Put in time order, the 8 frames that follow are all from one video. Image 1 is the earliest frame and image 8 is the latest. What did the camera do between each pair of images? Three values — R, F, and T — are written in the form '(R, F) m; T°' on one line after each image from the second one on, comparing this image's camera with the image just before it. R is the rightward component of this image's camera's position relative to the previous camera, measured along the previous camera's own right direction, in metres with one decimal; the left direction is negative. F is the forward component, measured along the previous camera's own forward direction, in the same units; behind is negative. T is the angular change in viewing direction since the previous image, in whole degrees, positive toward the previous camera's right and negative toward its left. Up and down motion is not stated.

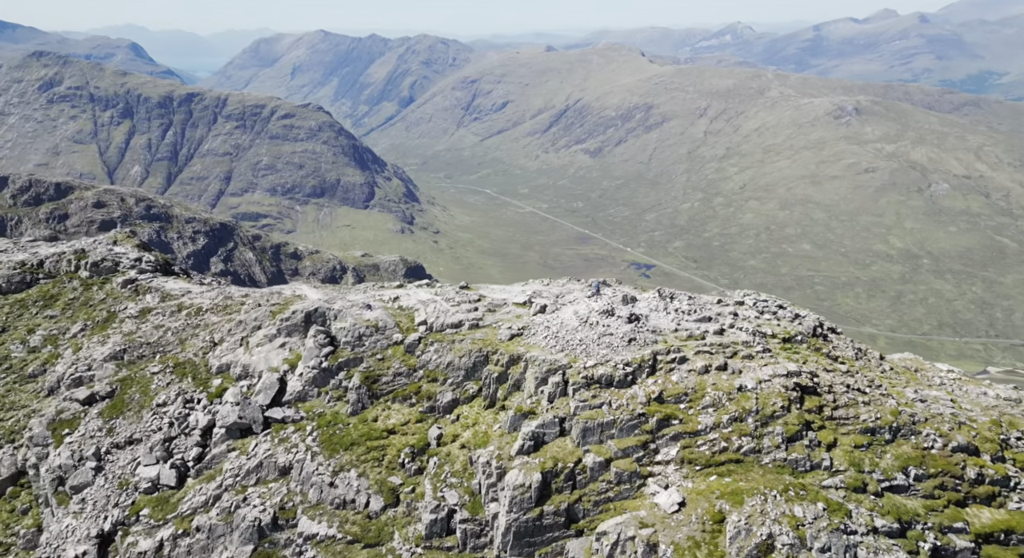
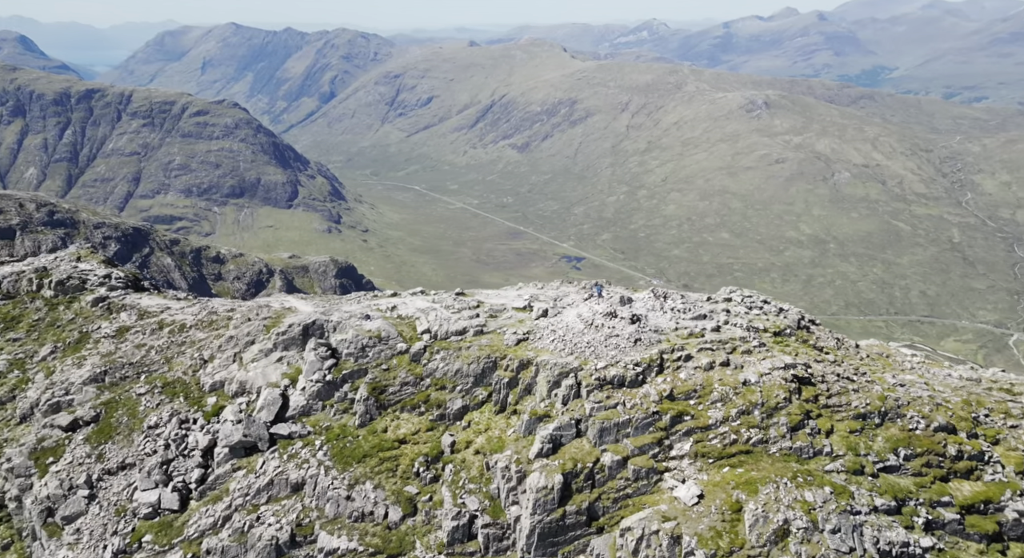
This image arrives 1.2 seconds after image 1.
(-9.8, -1.3) m; +7°
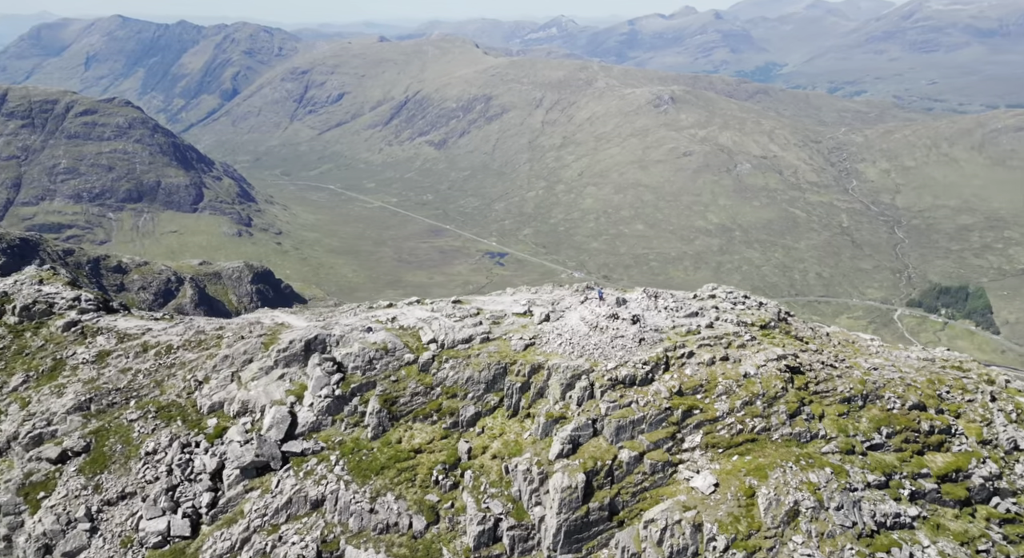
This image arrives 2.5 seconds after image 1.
(-11.6, -1.4) m; +8°
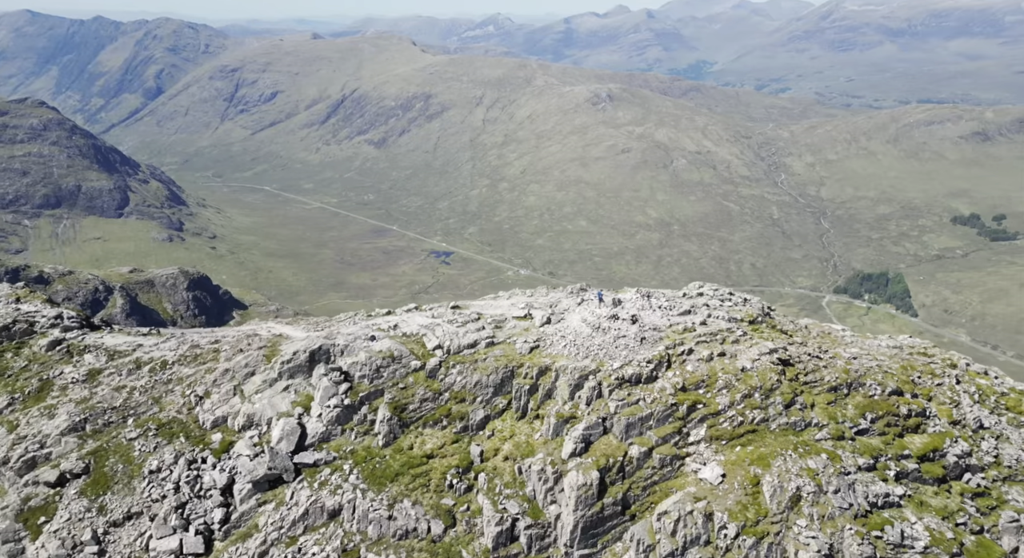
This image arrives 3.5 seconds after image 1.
(-8.3, -1.2) m; +6°
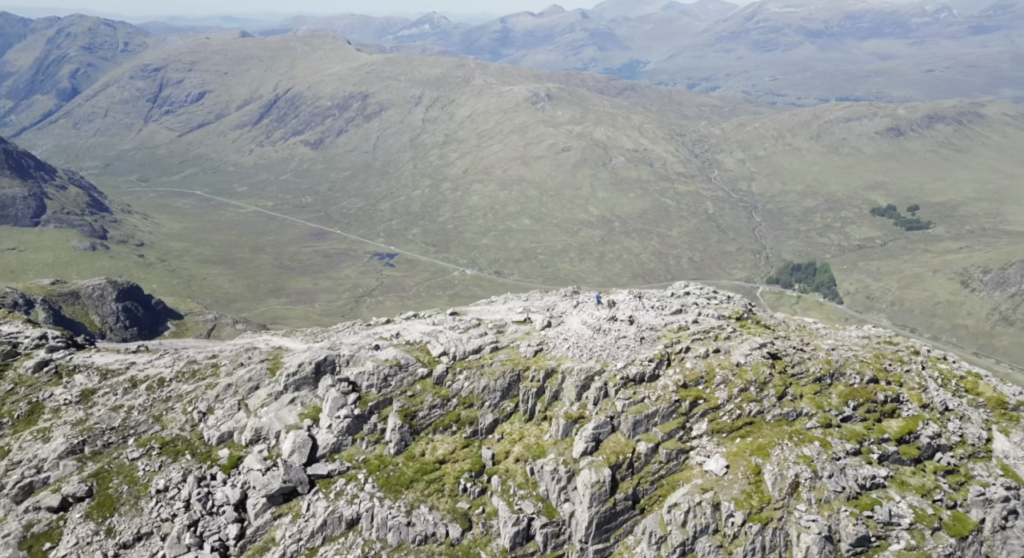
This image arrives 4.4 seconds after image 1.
(-8.4, -1.3) m; +6°
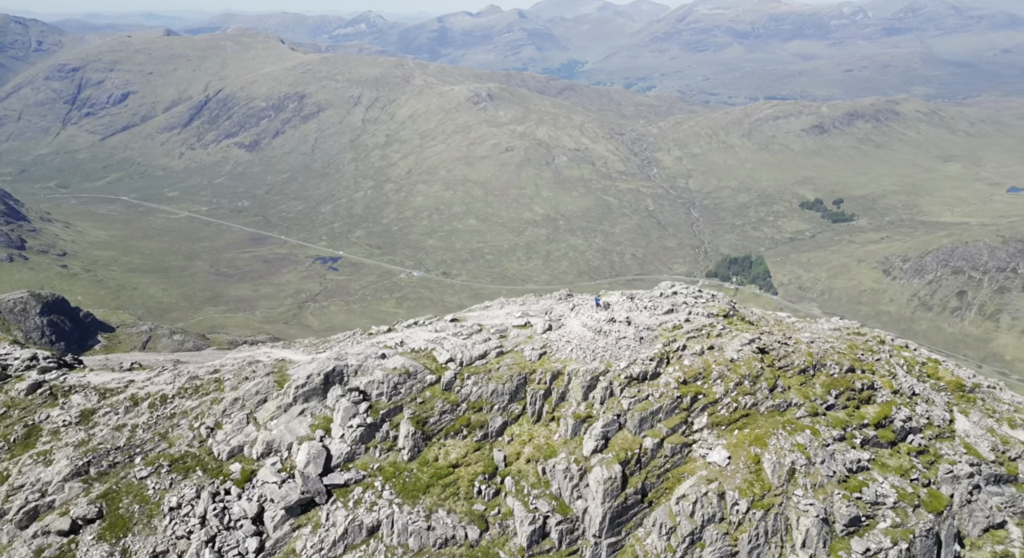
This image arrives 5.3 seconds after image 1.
(-8.4, -1.6) m; +5°
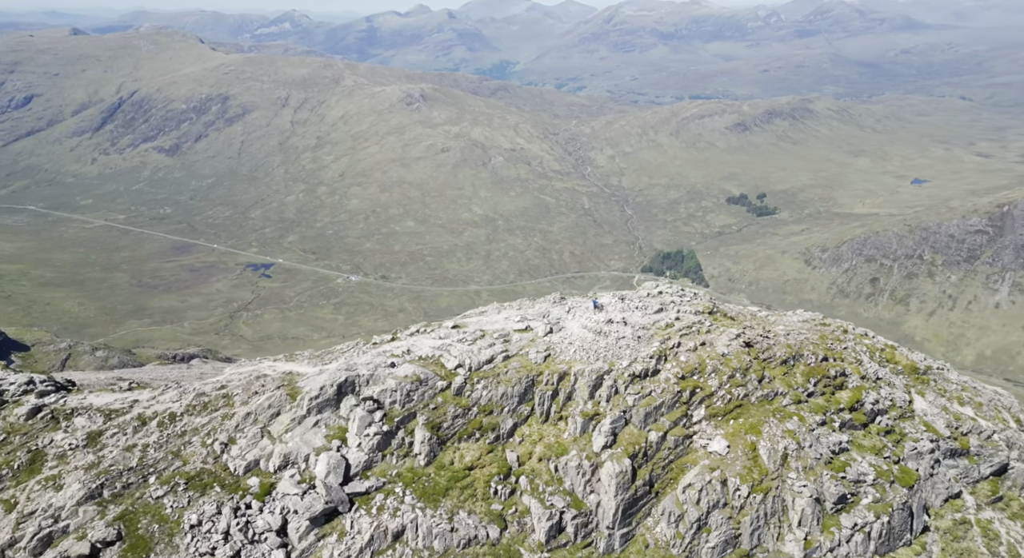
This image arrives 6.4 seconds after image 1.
(-9.7, -2.2) m; +6°
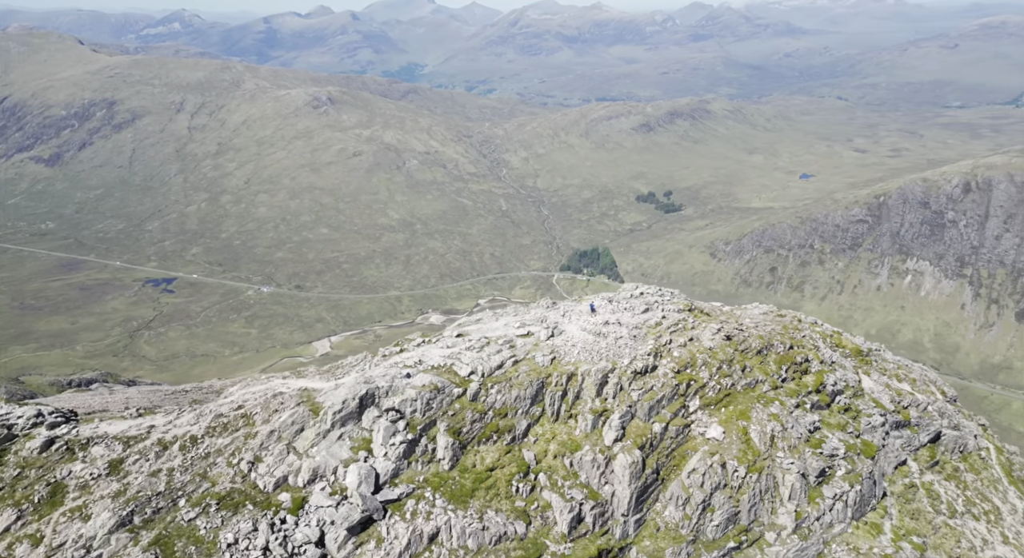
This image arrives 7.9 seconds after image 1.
(-13.4, -3.1) m; +8°
